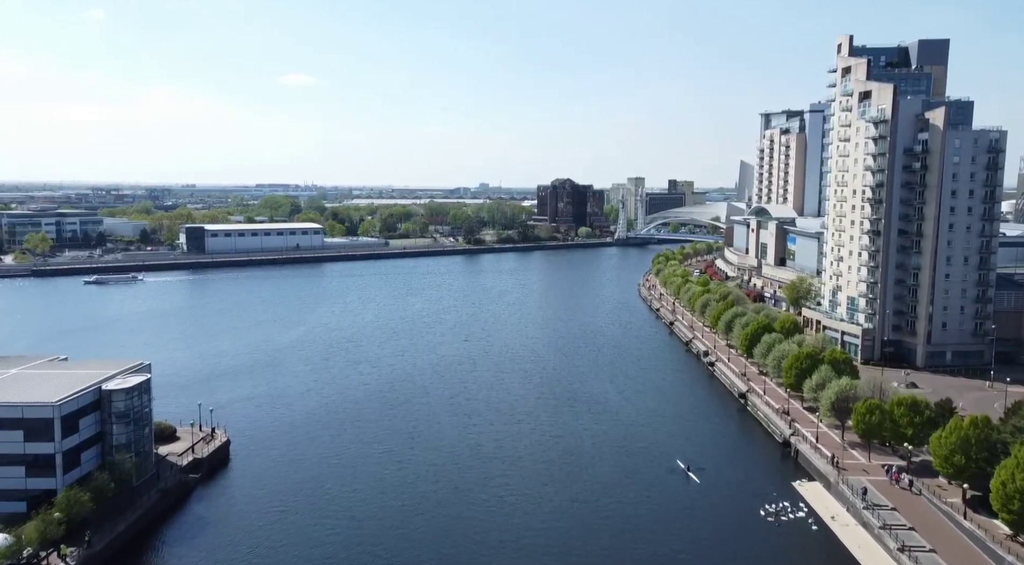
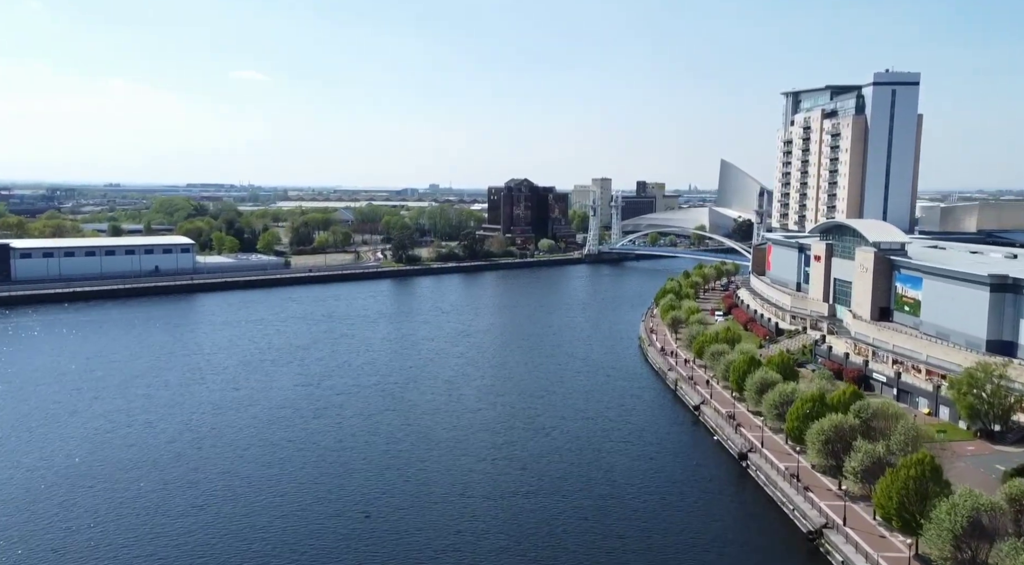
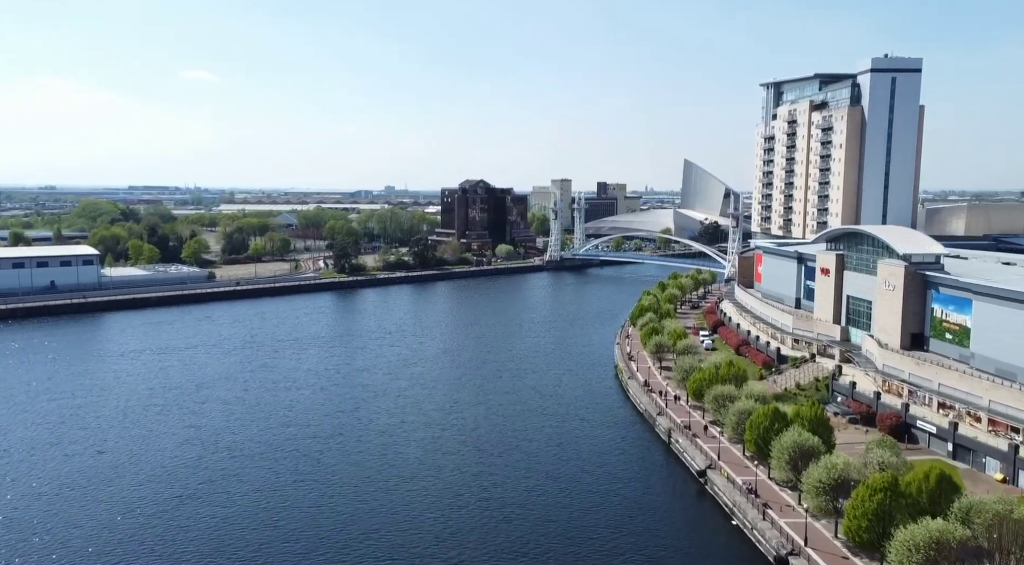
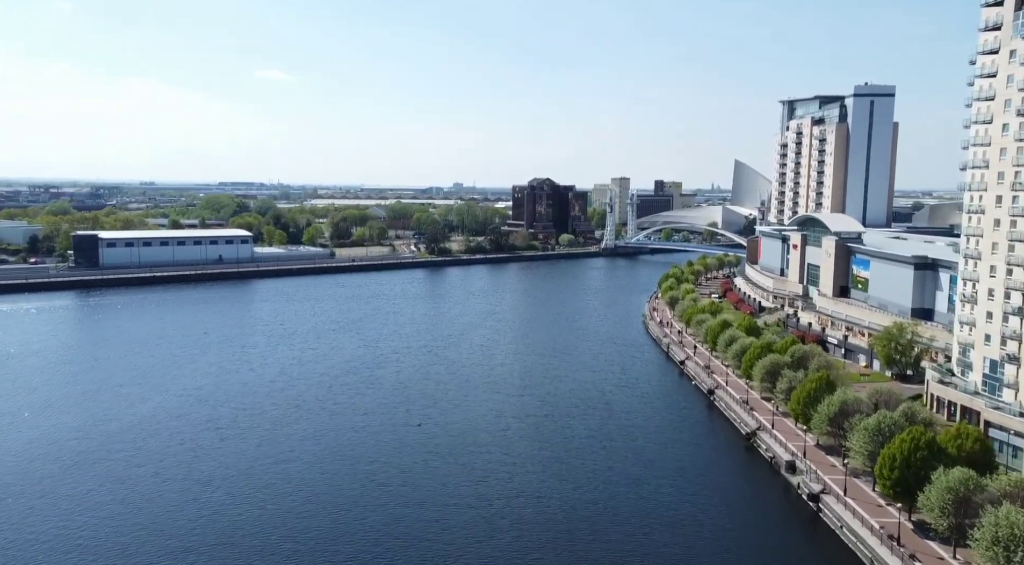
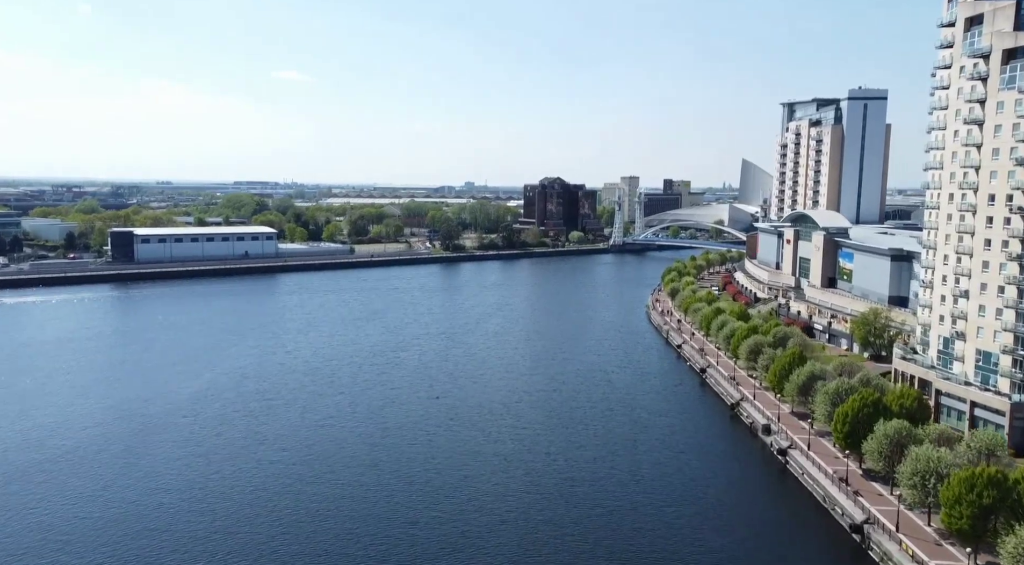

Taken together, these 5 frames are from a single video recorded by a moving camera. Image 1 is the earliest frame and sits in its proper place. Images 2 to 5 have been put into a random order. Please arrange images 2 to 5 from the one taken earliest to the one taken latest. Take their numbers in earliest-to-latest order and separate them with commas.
5, 4, 2, 3
